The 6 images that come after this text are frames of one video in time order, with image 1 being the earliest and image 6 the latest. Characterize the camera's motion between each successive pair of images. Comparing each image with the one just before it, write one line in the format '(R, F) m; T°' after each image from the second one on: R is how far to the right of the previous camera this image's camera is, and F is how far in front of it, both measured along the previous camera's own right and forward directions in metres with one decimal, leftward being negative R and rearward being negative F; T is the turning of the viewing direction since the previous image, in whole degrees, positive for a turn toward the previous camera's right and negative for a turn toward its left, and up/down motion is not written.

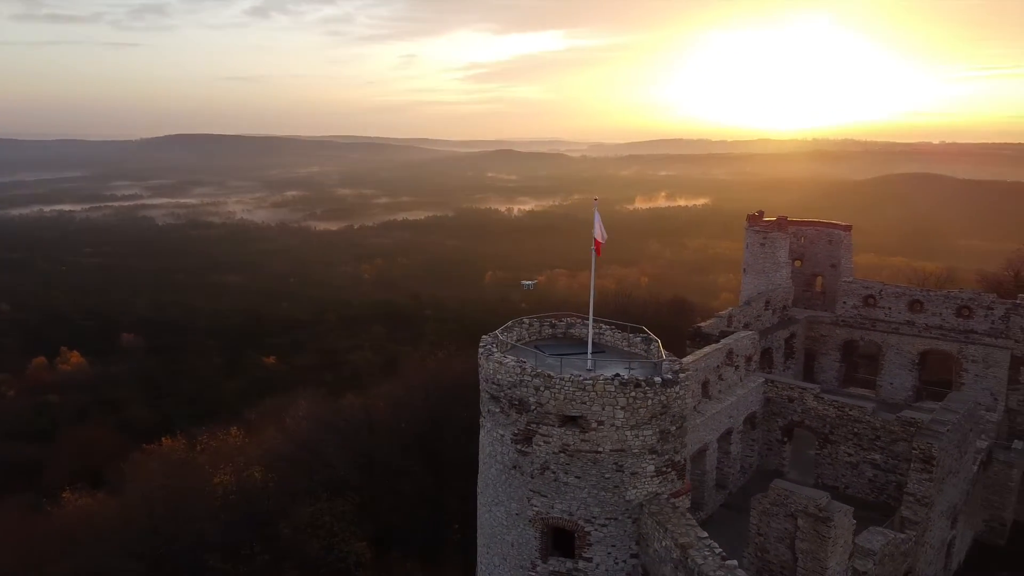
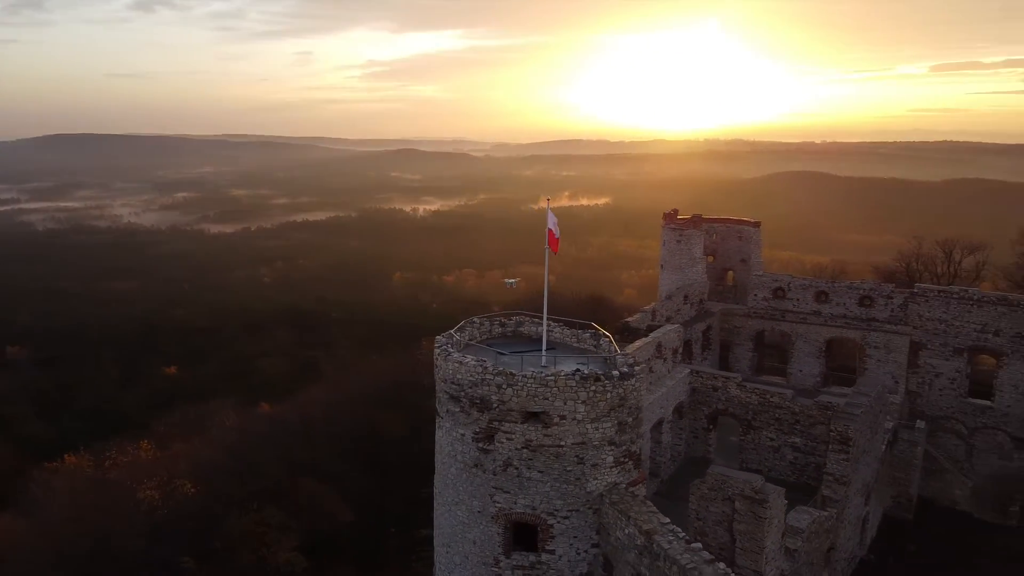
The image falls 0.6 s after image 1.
(-0.5, -0.1) m; +7°
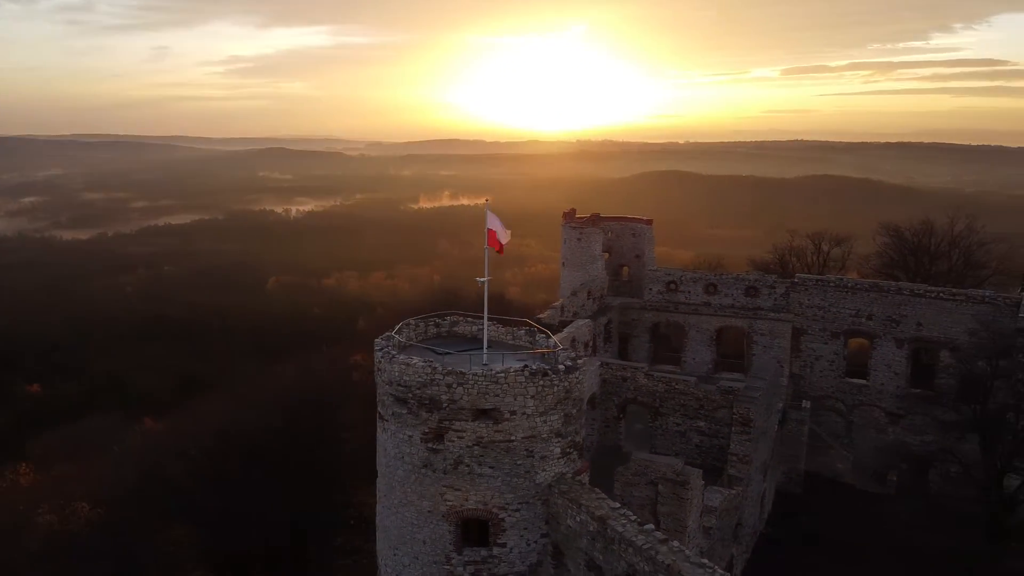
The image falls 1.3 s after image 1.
(-0.6, -0.1) m; +9°
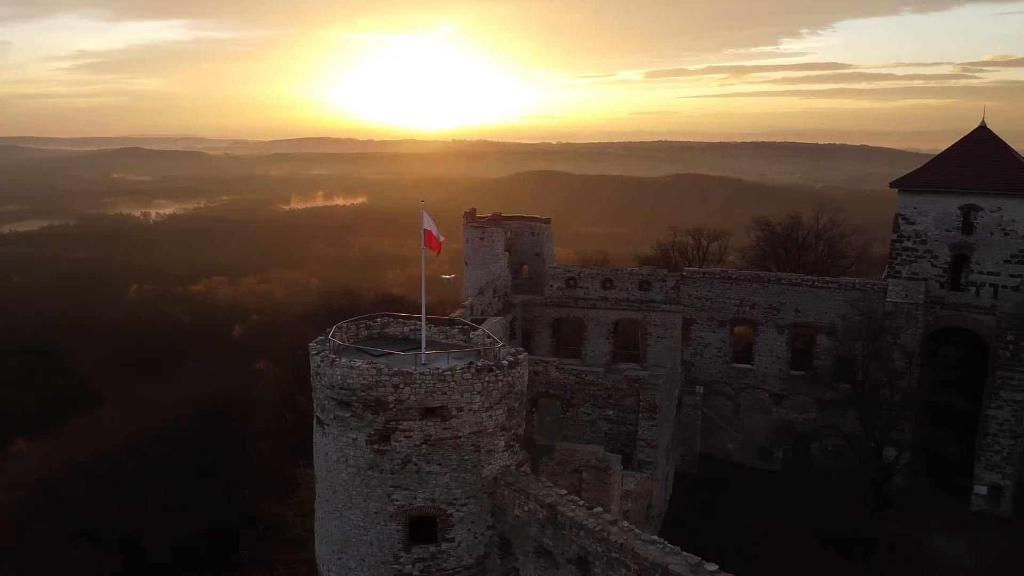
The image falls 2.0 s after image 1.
(-0.6, -0.2) m; +9°
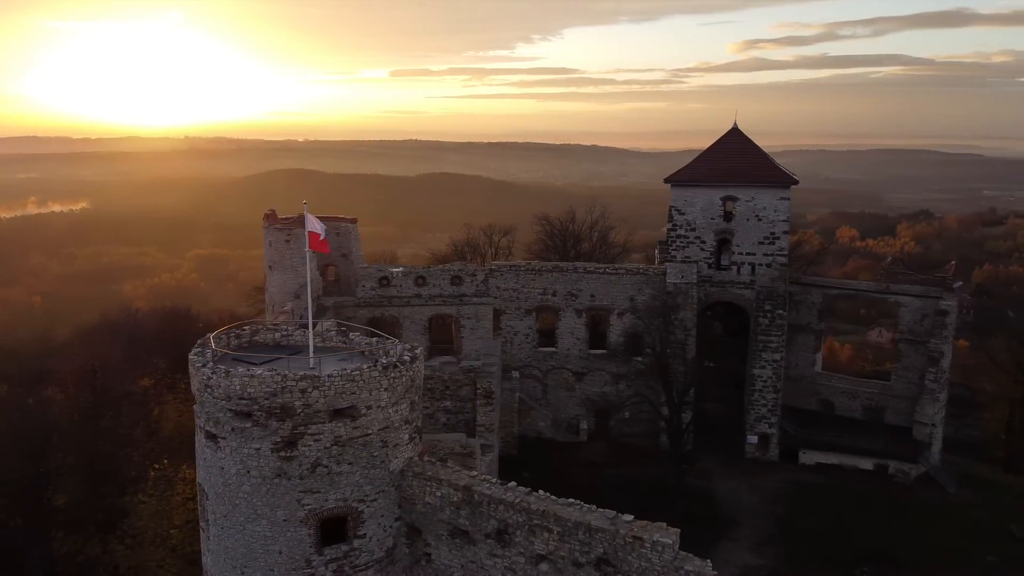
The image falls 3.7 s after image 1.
(-1.4, -0.2) m; +17°
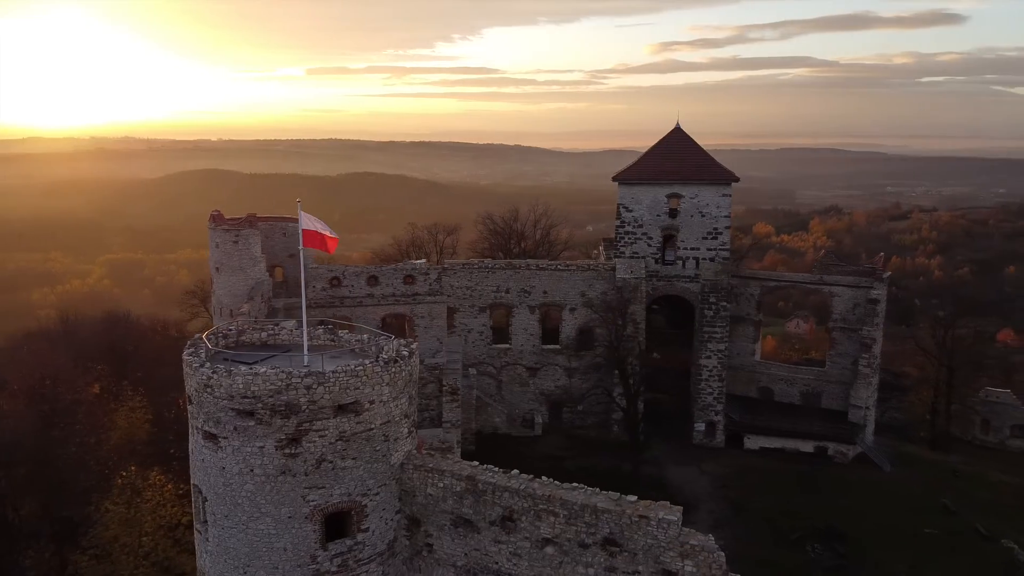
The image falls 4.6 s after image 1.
(-0.7, -0.2) m; +5°
